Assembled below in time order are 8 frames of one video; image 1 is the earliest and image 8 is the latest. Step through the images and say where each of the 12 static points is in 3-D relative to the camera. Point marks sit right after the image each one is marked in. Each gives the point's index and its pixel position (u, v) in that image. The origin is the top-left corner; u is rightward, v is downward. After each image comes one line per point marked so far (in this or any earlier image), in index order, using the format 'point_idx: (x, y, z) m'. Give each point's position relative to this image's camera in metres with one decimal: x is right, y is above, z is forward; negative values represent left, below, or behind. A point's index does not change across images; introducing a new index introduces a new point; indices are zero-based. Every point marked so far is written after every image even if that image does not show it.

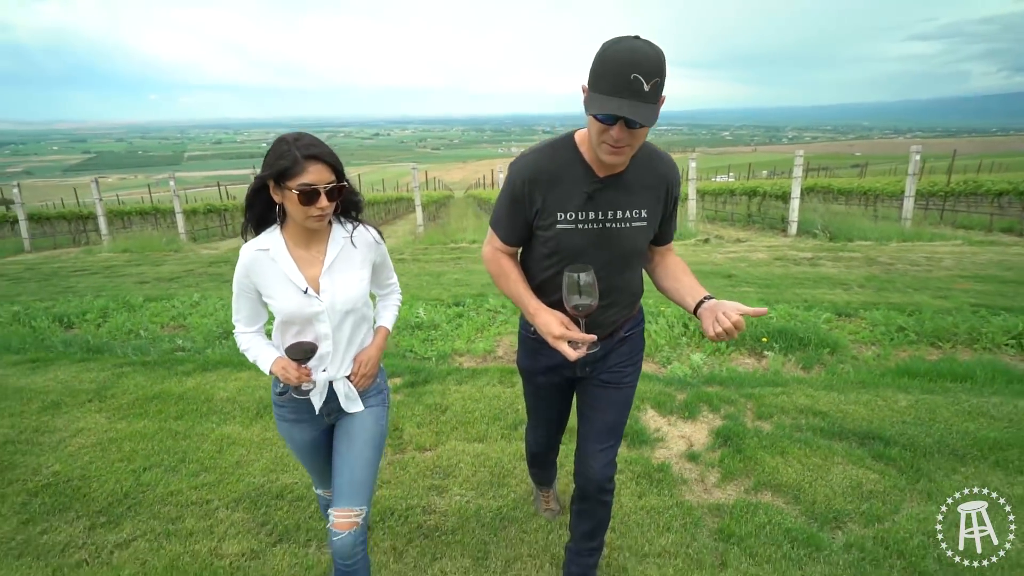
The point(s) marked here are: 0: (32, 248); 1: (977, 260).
0: (-16.5, +1.4, +19.0) m
1: (+9.2, +0.6, +11.0) m
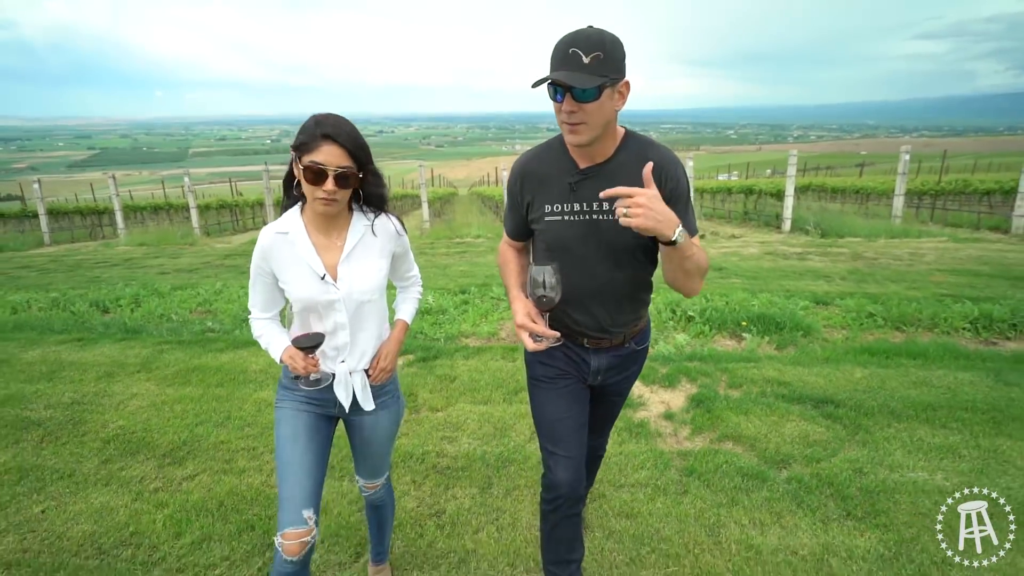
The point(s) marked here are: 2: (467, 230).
0: (-16.4, +1.7, +19.7) m
1: (+9.3, +0.7, +11.5) m
2: (-1.4, +1.8, +16.9) m
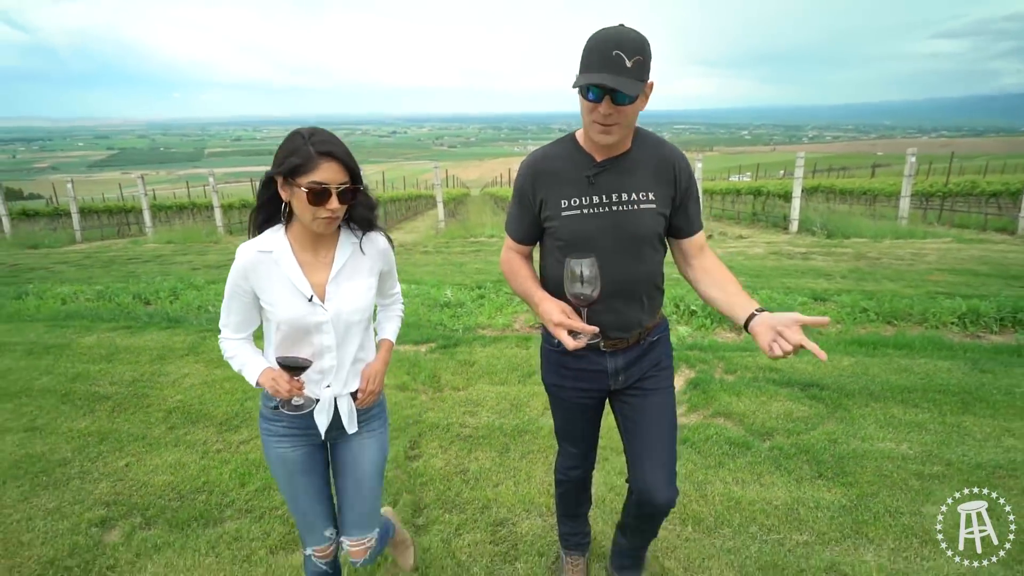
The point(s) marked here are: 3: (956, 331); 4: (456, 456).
0: (-15.9, +1.8, +20.5) m
1: (+9.6, +0.7, +11.8) m
2: (-1.0, +1.9, +17.4) m
3: (+5.3, -0.5, +6.6) m
4: (-0.4, -1.2, +3.9) m
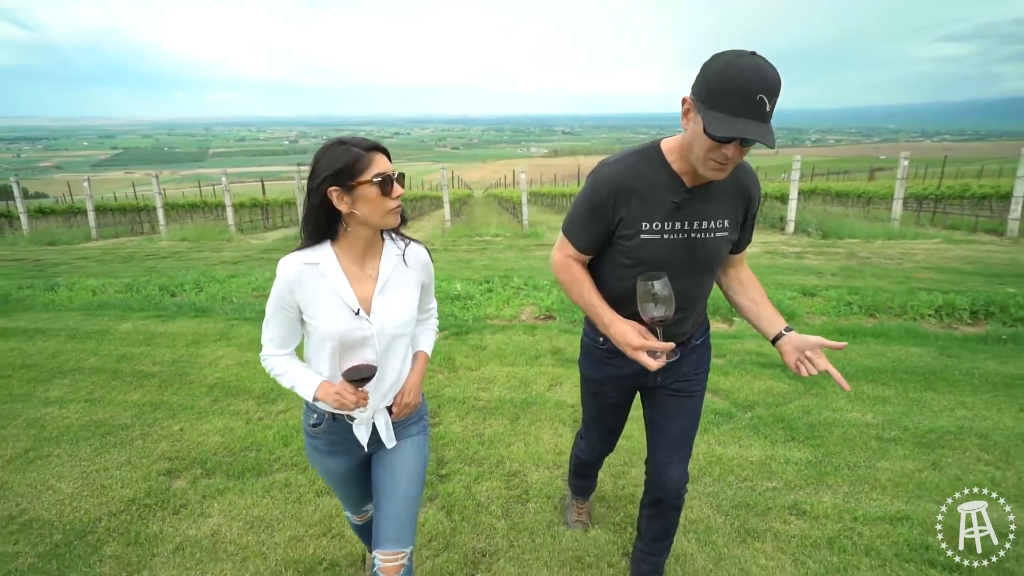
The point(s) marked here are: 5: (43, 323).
0: (-15.8, +2.0, +21.1) m
1: (+9.7, +0.8, +12.3) m
2: (-0.9, +1.9, +17.9) m
3: (+5.4, -0.4, +7.0) m
4: (-0.3, -1.1, +4.4) m
5: (-6.4, -0.5, +7.5) m
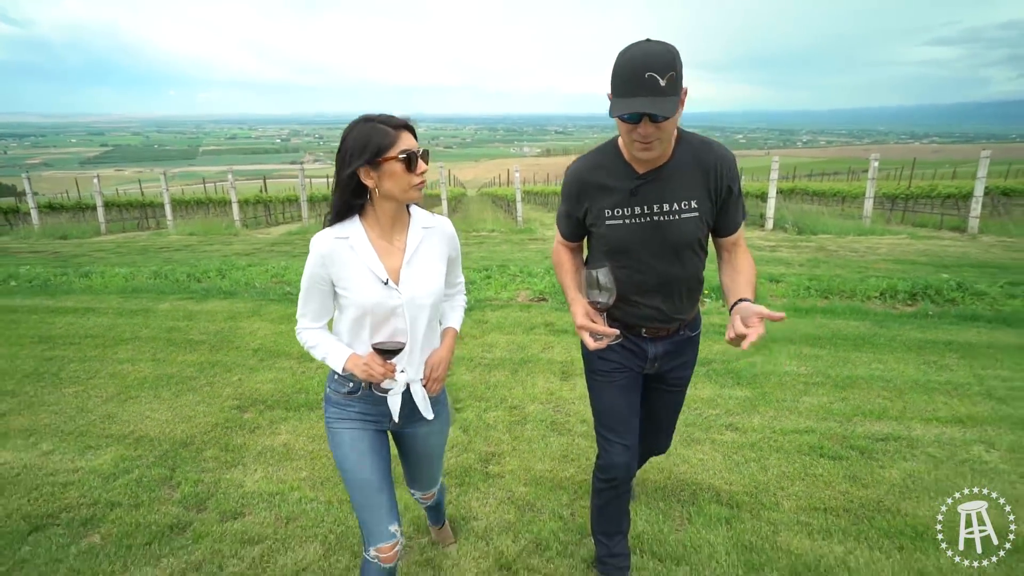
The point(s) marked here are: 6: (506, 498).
0: (-16.0, +2.2, +21.8) m
1: (+9.6, +1.0, +13.4) m
2: (-1.0, +2.2, +18.9) m
3: (+5.4, -0.2, +8.1) m
4: (-0.3, -0.8, +5.3) m
5: (-6.4, -0.2, +8.4) m
6: (0.0, -1.2, +3.3) m
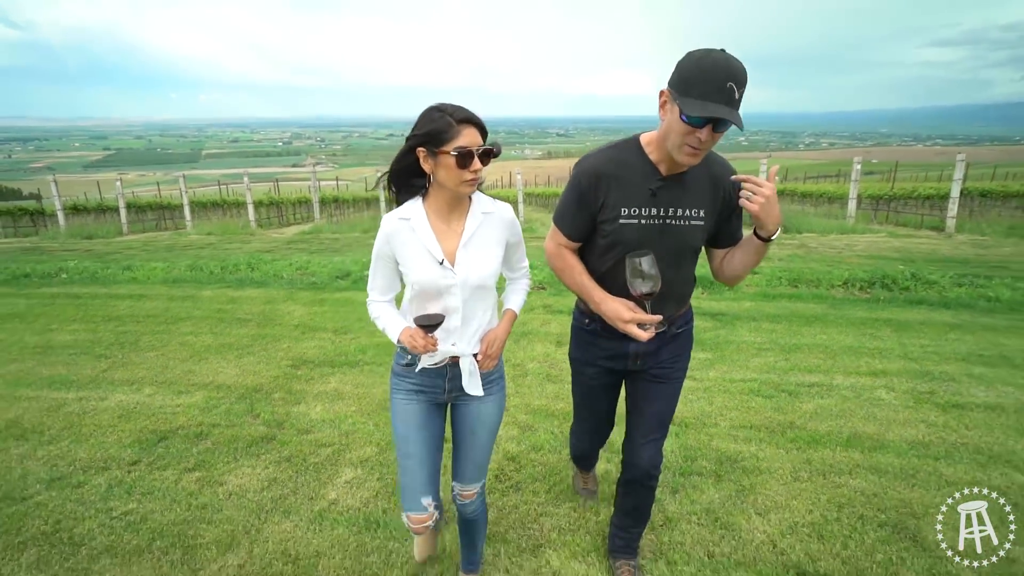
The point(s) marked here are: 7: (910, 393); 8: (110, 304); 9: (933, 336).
0: (-15.9, +2.4, +22.9) m
1: (+9.6, +1.1, +14.4) m
2: (-0.9, +2.3, +19.9) m
3: (+5.4, 0.0, +9.1) m
4: (-0.3, -0.6, +6.3) m
5: (-6.4, 0.0, +9.4) m
6: (0.0, -1.0, +4.3) m
7: (+3.4, -0.9, +4.6) m
8: (-6.1, -0.2, +8.4) m
9: (+4.8, -0.5, +6.2) m
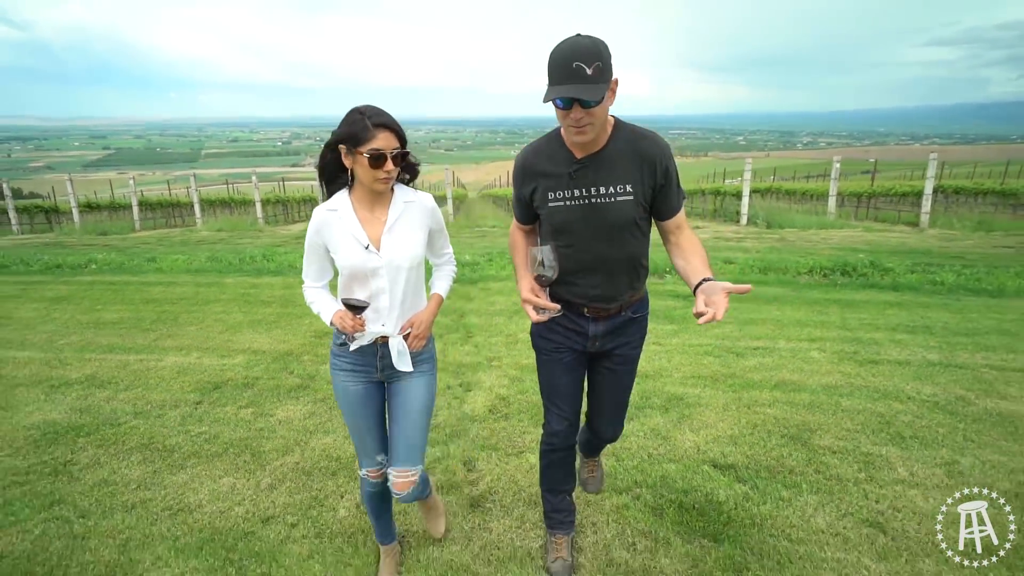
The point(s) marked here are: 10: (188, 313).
0: (-16.0, +2.6, +23.8) m
1: (+9.5, +1.4, +15.3) m
2: (-1.1, +2.6, +20.8) m
3: (+5.3, +0.2, +10.0) m
4: (-0.4, -0.4, +7.2) m
5: (-6.5, +0.2, +10.3) m
6: (-0.1, -0.8, +5.2) m
7: (+3.3, -0.7, +5.5) m
8: (-6.2, 0.0, +9.3) m
9: (+4.7, -0.3, +7.2) m
10: (-4.5, -0.4, +7.7) m
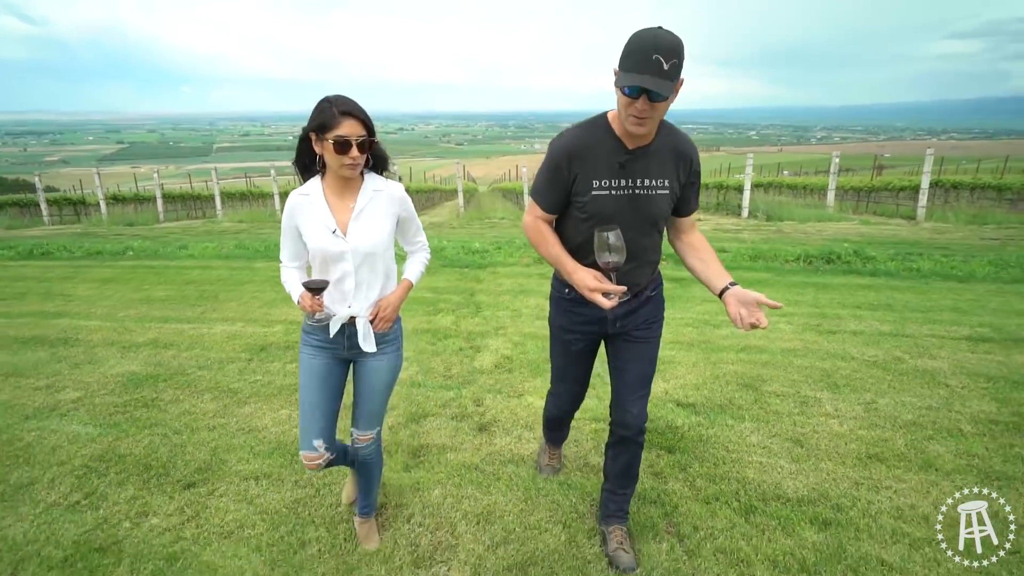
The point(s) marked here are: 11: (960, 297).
0: (-15.7, +3.1, +24.8) m
1: (+9.8, +1.6, +15.9) m
2: (-0.7, +3.0, +21.6) m
3: (+5.4, +0.5, +10.7) m
4: (-0.3, -0.2, +8.1) m
5: (-6.3, +0.5, +11.2) m
6: (0.0, -0.6, +6.0) m
7: (+3.3, -0.4, +6.3) m
8: (-6.1, +0.3, +10.2) m
9: (+4.8, -0.1, +7.9) m
10: (-4.4, -0.1, +8.5) m
11: (+6.0, -0.1, +7.4) m
